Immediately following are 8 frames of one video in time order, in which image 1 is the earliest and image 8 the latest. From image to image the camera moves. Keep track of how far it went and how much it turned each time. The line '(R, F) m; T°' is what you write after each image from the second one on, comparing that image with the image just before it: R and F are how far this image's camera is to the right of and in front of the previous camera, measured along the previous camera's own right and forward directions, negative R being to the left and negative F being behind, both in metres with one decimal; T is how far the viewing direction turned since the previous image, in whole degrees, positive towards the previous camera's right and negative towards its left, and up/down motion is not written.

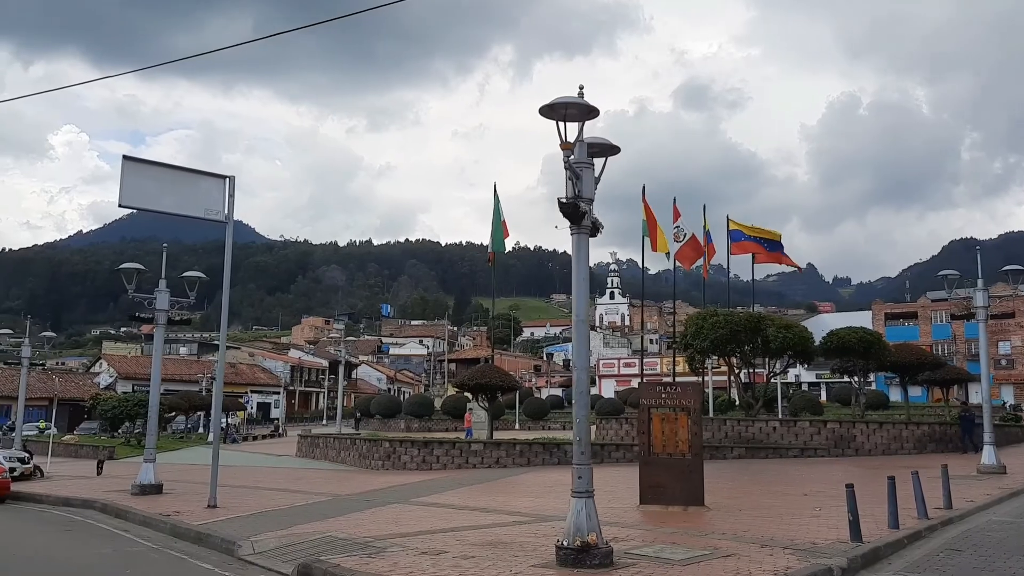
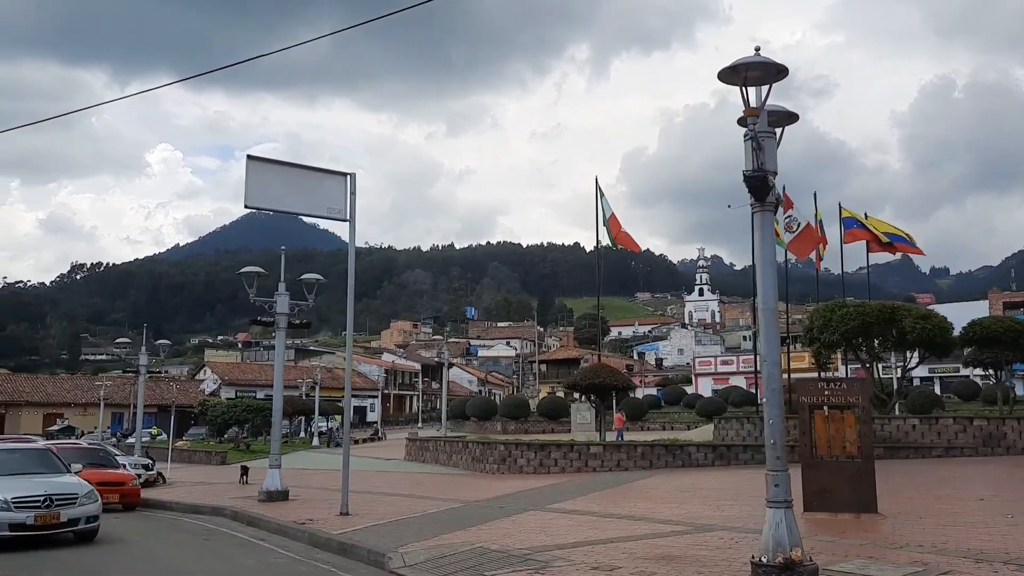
(-0.9, +0.8) m; -5°
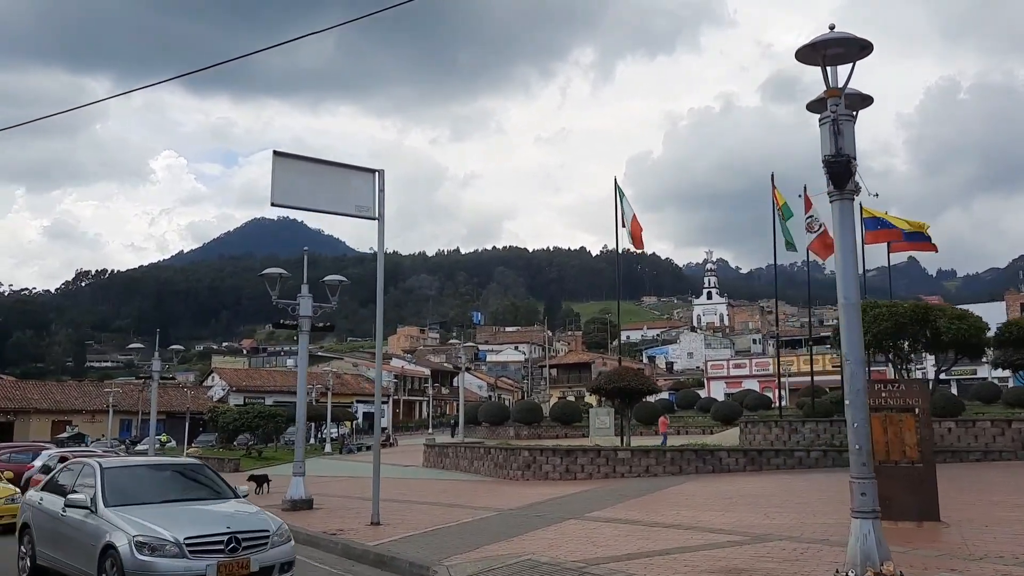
(-0.5, +0.5) m; 0°
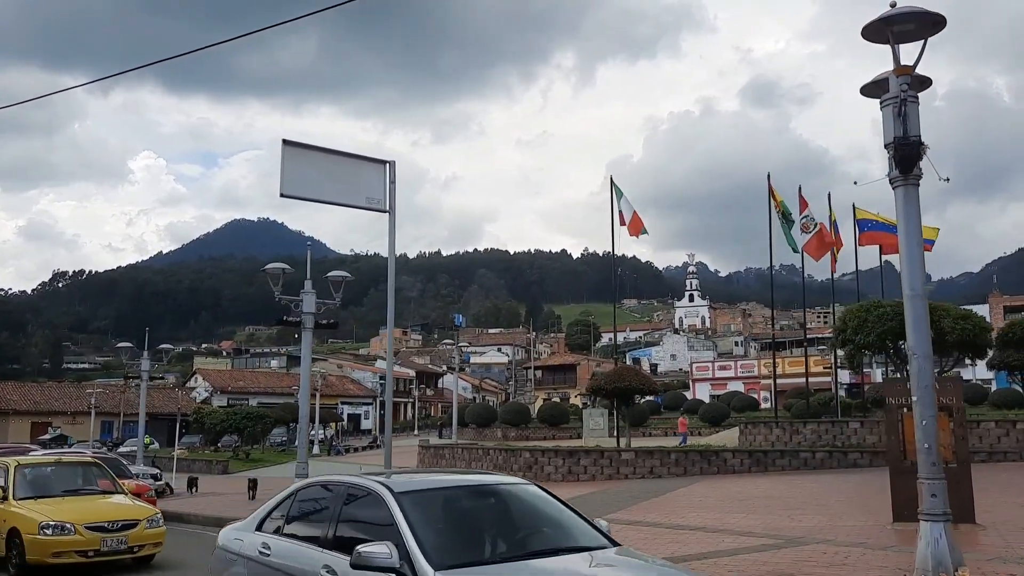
(-0.6, +0.4) m; +1°
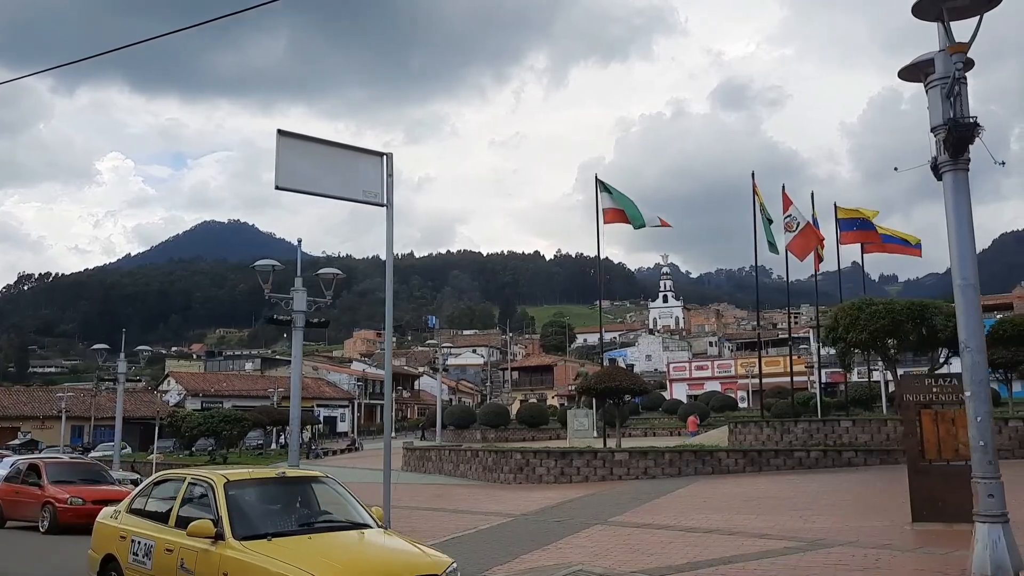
(-0.5, +0.4) m; +2°
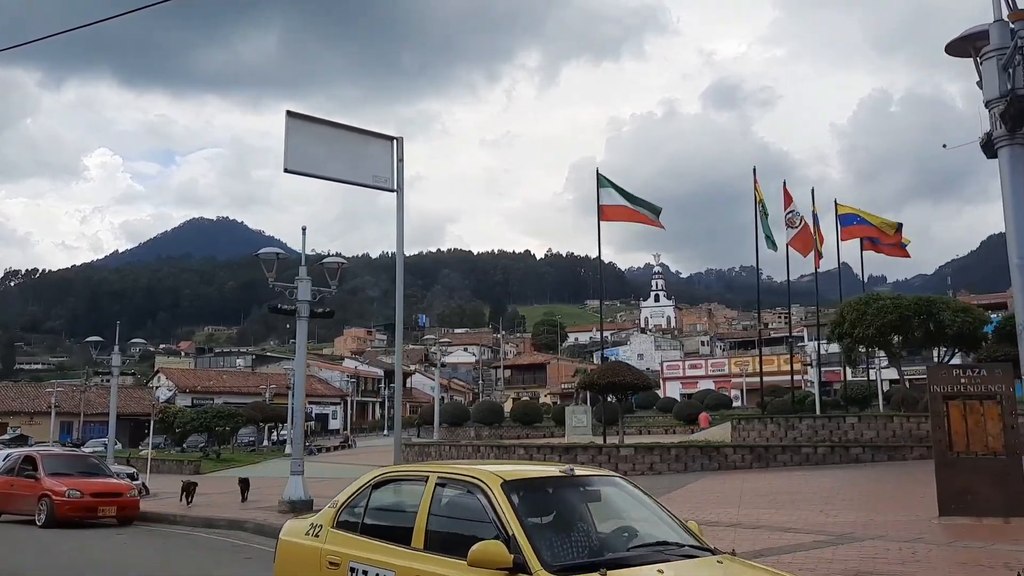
(-0.4, +0.3) m; +1°
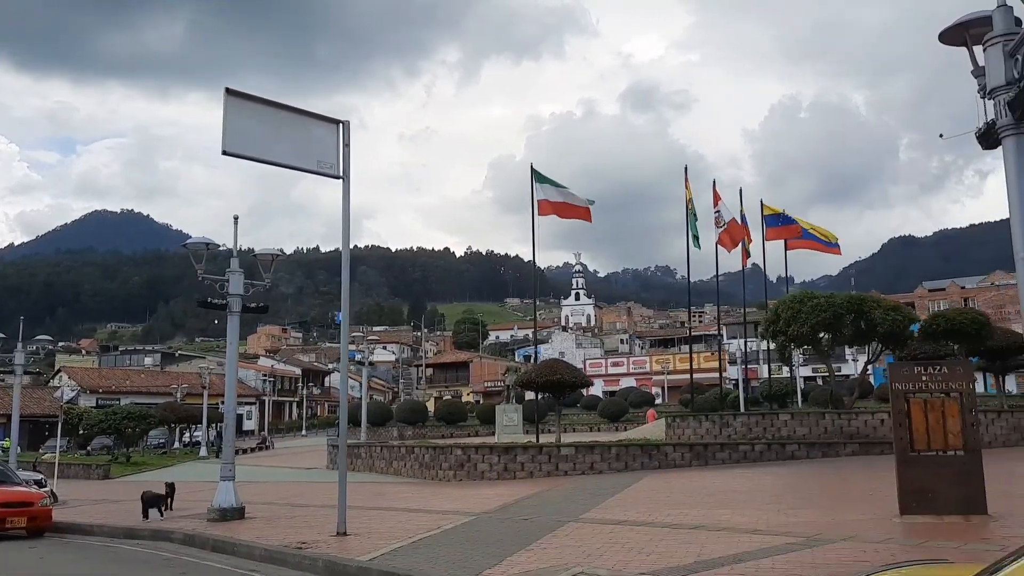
(-0.5, +0.6) m; +5°
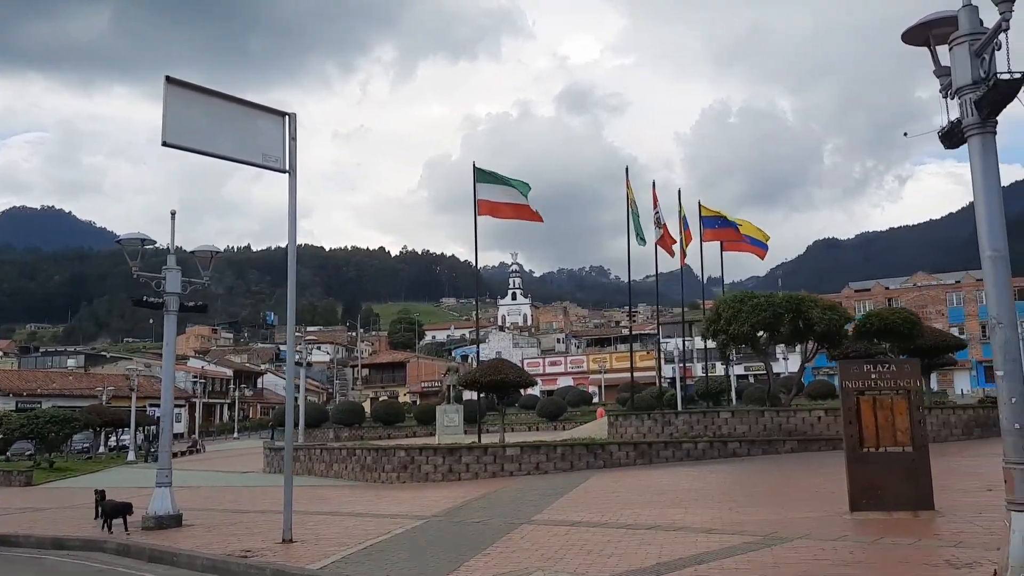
(-0.2, +0.2) m; +4°
